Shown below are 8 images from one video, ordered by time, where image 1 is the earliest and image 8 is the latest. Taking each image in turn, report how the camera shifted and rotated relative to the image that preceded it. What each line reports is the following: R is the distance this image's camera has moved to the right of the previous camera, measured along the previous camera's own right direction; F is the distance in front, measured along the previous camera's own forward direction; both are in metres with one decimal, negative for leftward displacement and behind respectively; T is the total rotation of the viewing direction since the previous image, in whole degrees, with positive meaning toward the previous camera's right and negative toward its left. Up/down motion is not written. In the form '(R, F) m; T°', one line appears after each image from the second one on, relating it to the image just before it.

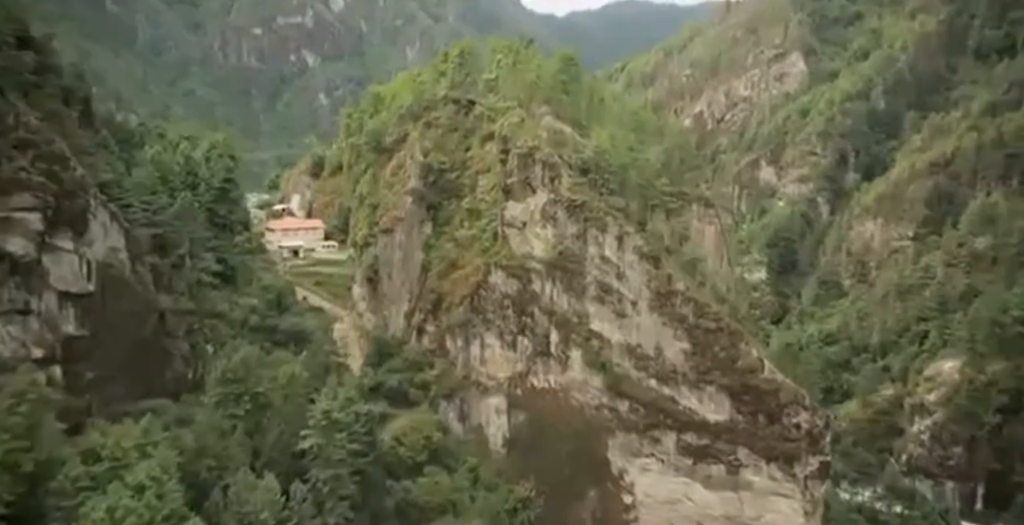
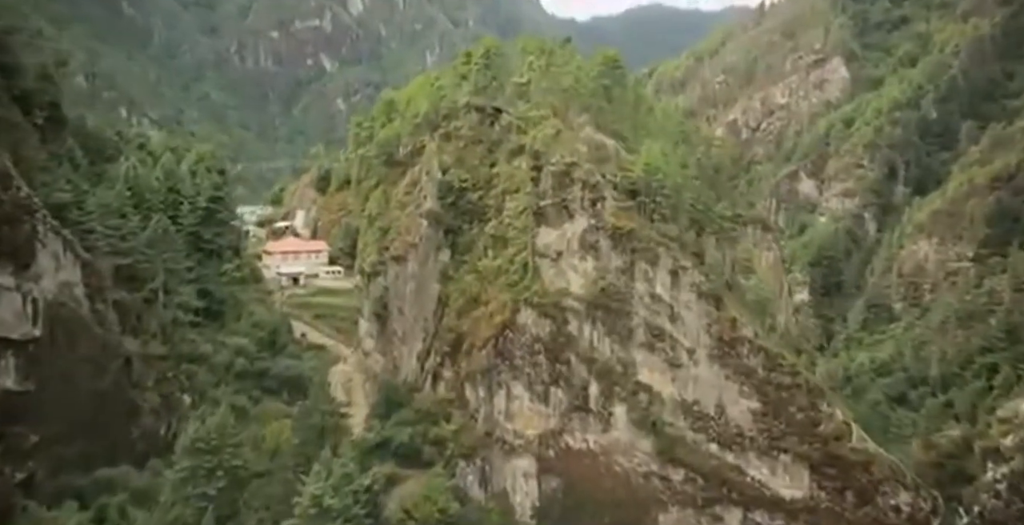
(-0.6, +7.2) m; -1°
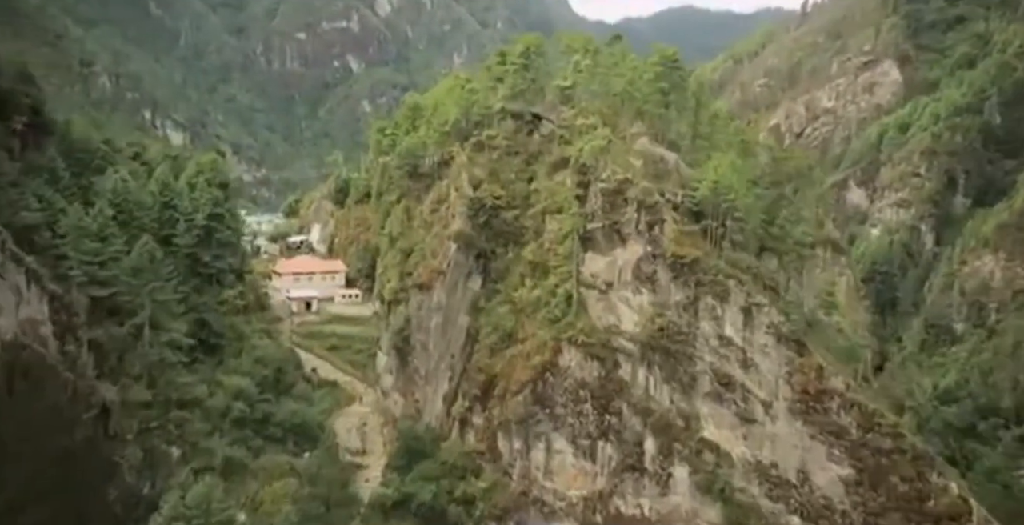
(-0.5, +5.7) m; -1°
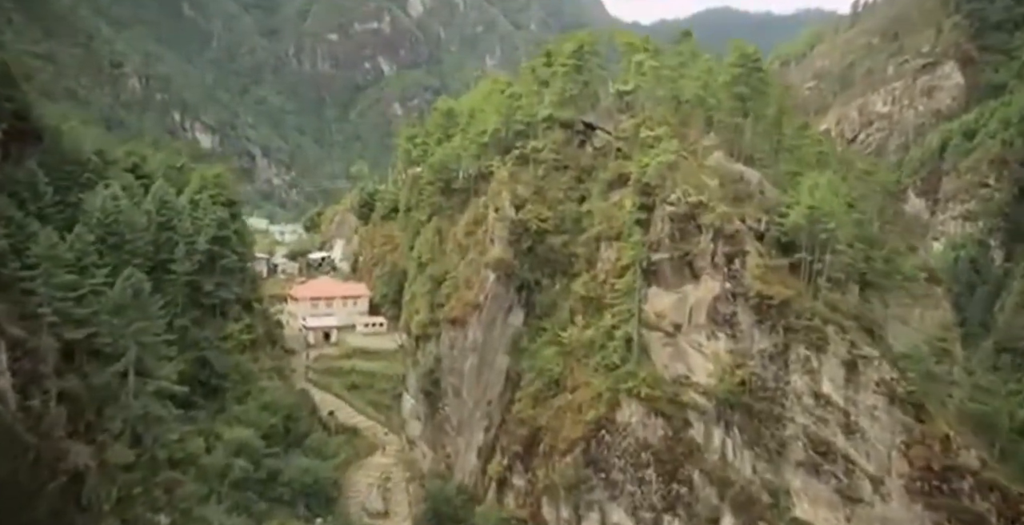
(-0.6, +5.4) m; -2°
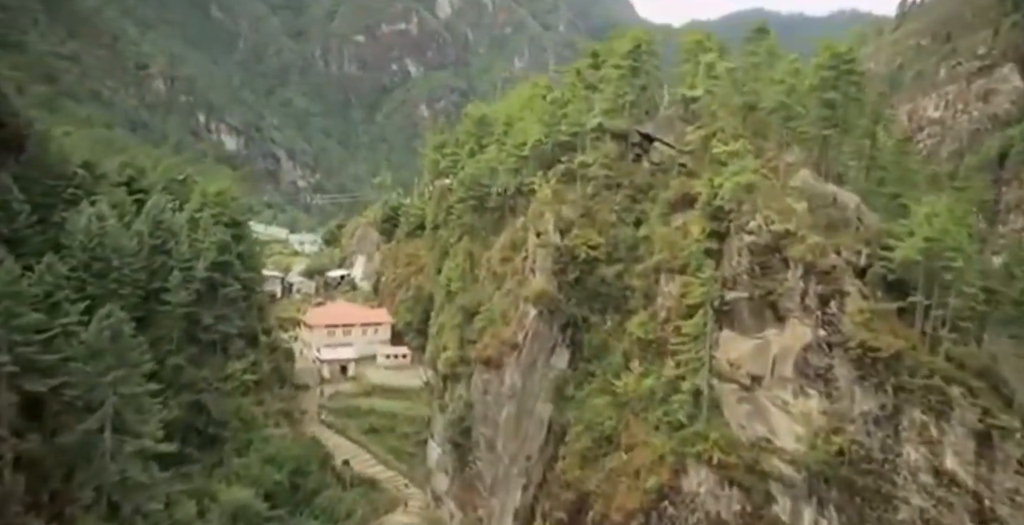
(-0.5, +4.6) m; -1°
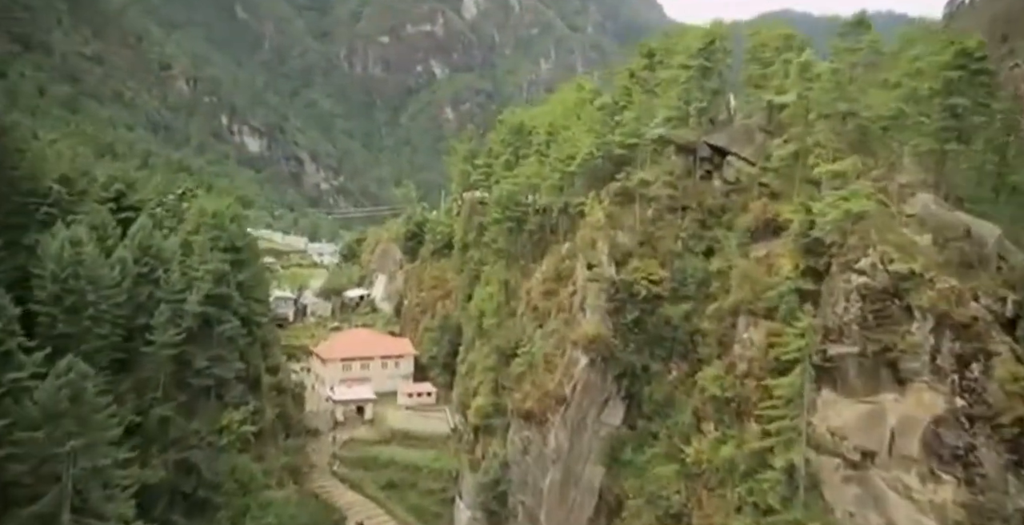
(-0.6, +4.6) m; -1°
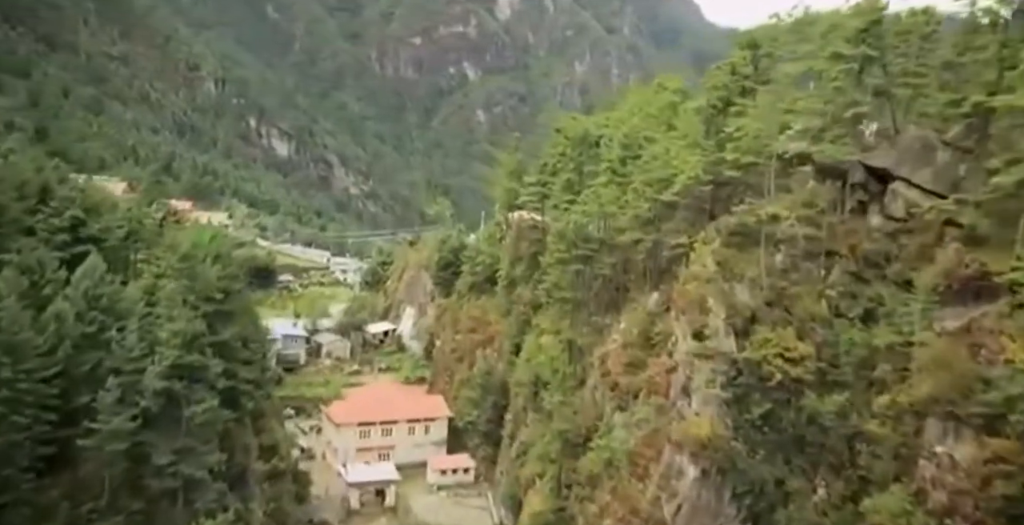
(-0.8, +7.0) m; -2°
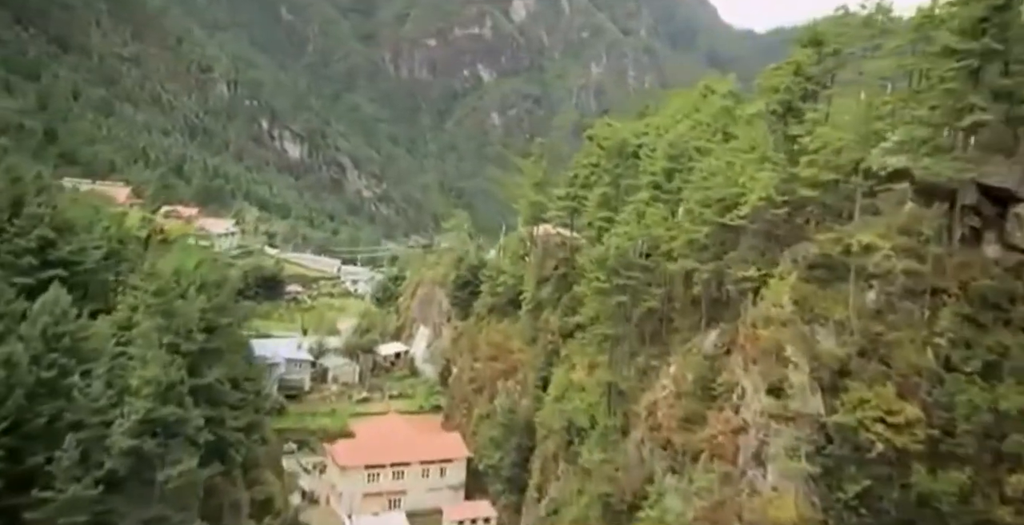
(-0.4, +3.1) m; -1°
